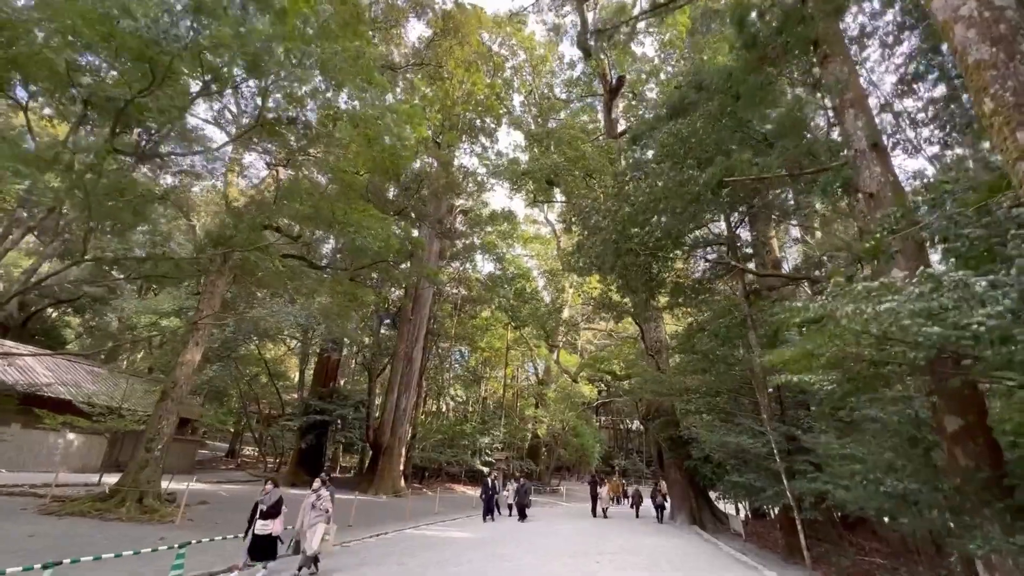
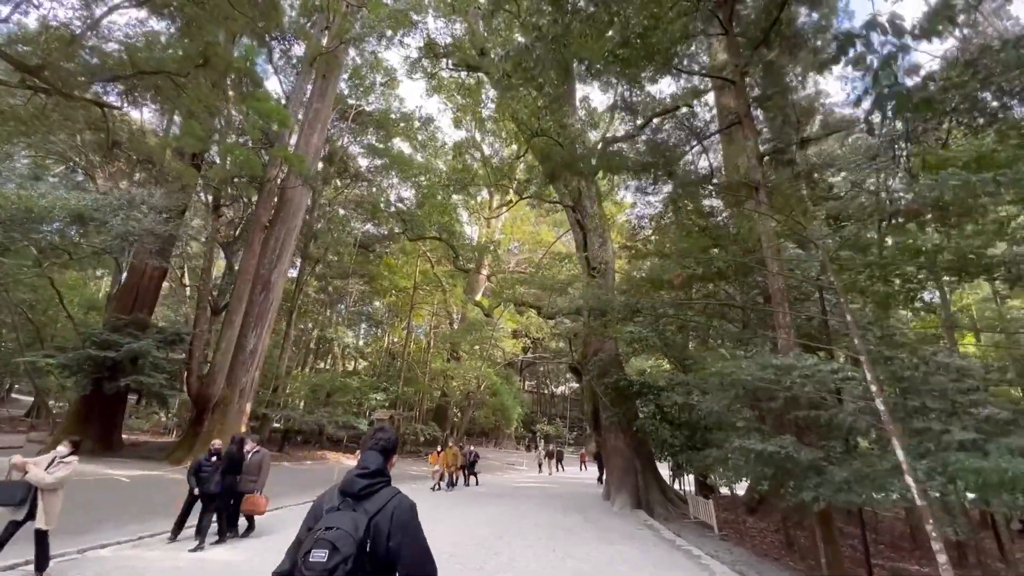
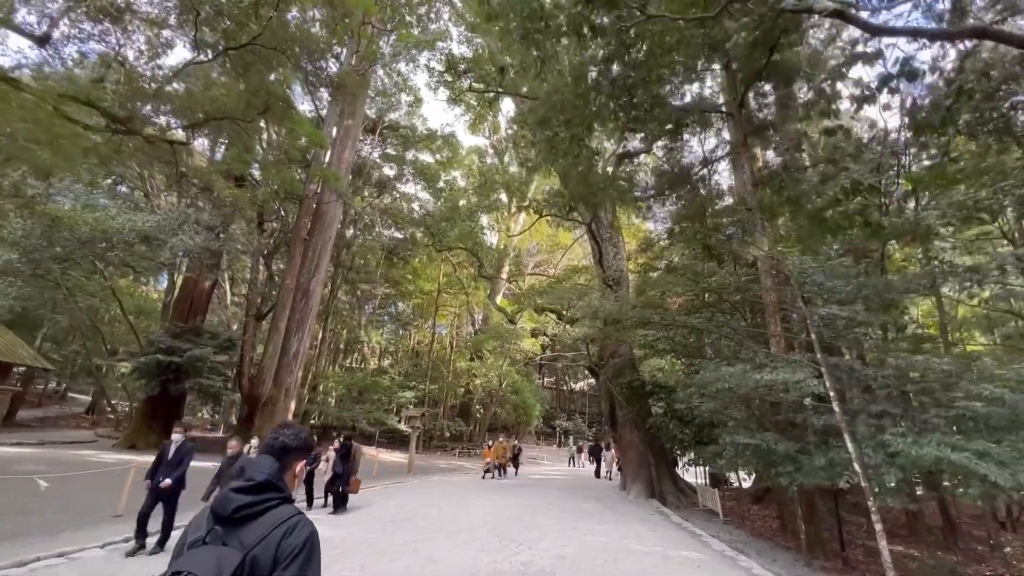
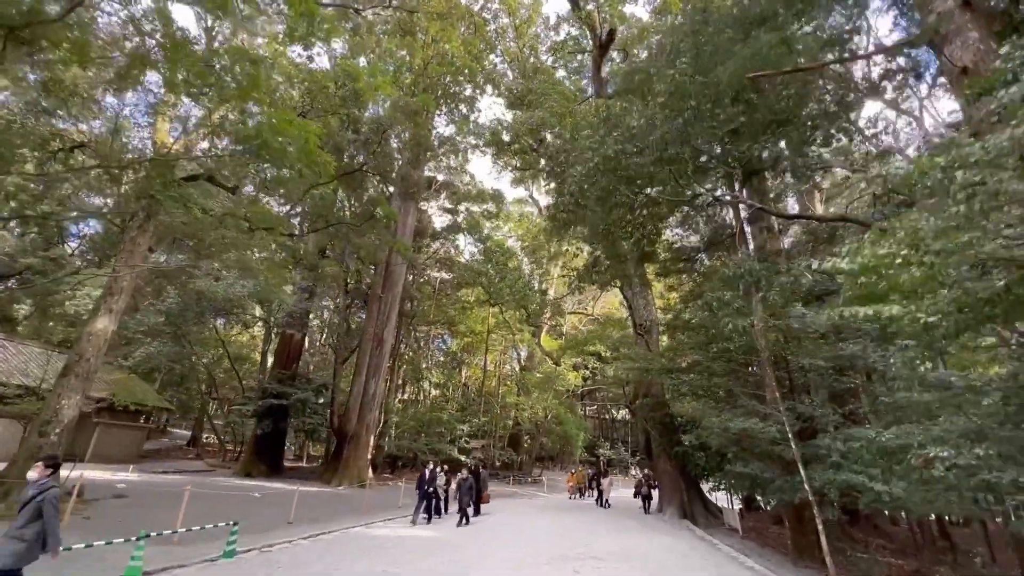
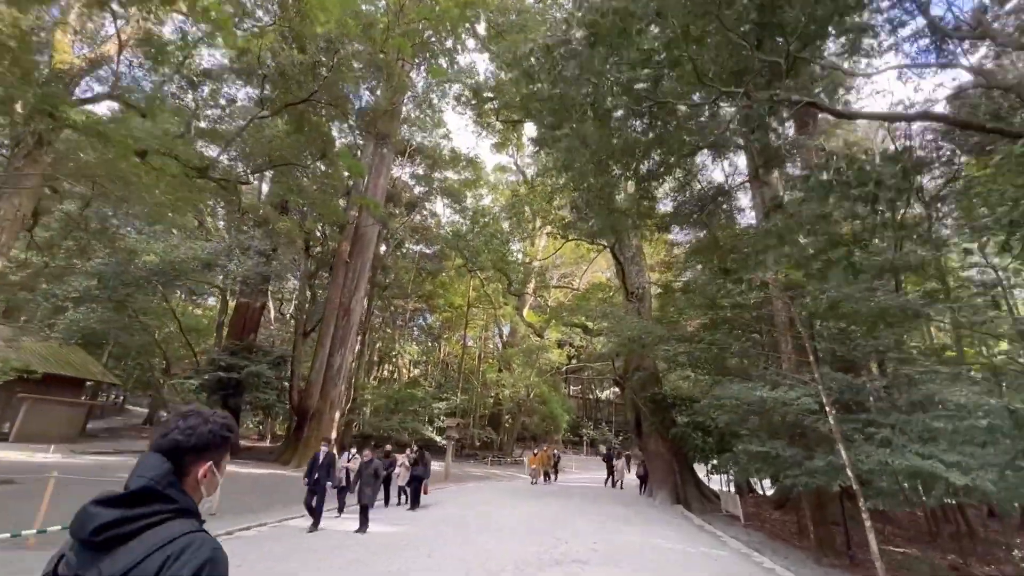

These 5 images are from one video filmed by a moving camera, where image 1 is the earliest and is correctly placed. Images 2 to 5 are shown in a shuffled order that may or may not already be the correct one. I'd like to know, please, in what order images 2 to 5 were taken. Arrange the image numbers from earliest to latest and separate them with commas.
4, 5, 3, 2
